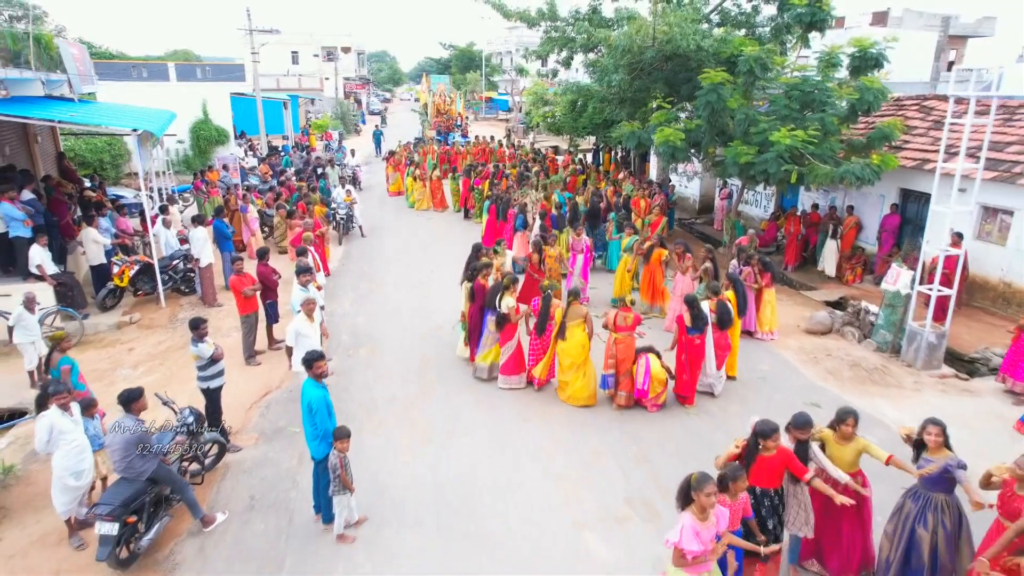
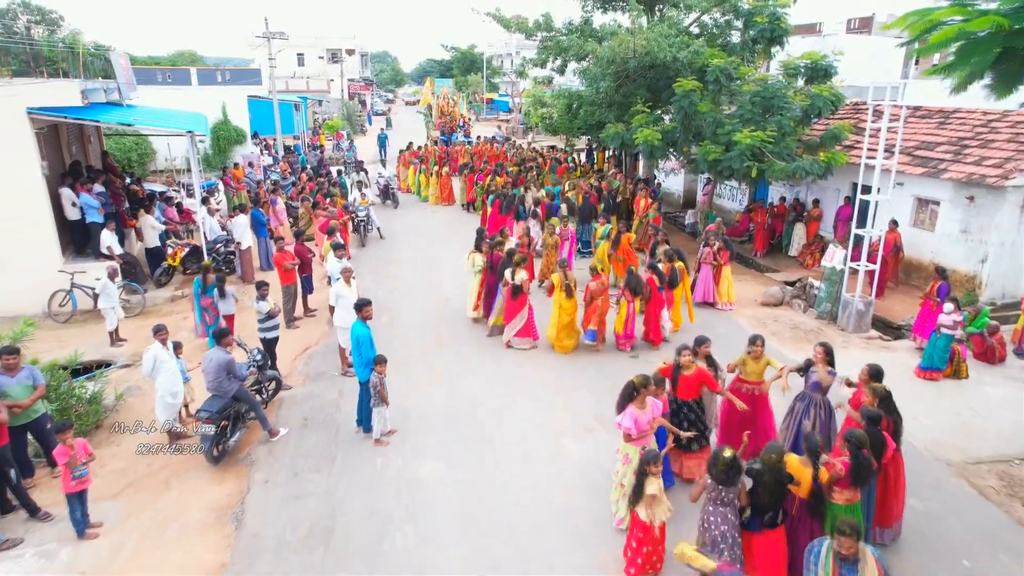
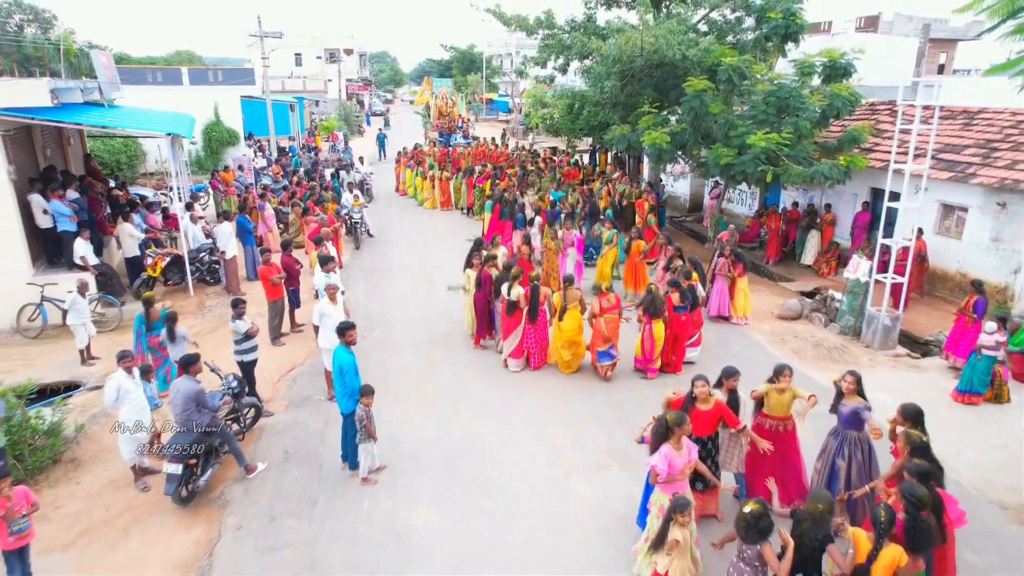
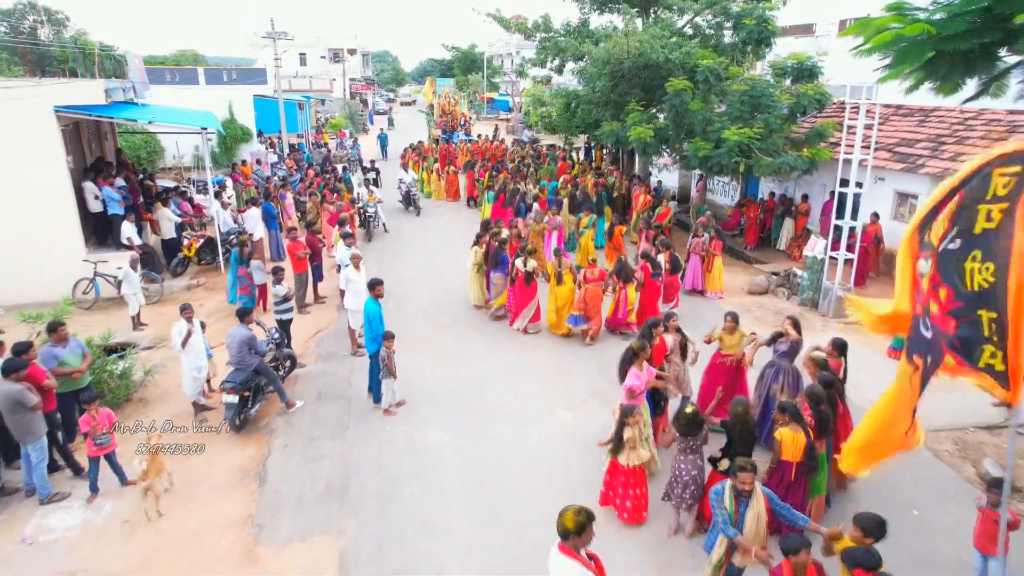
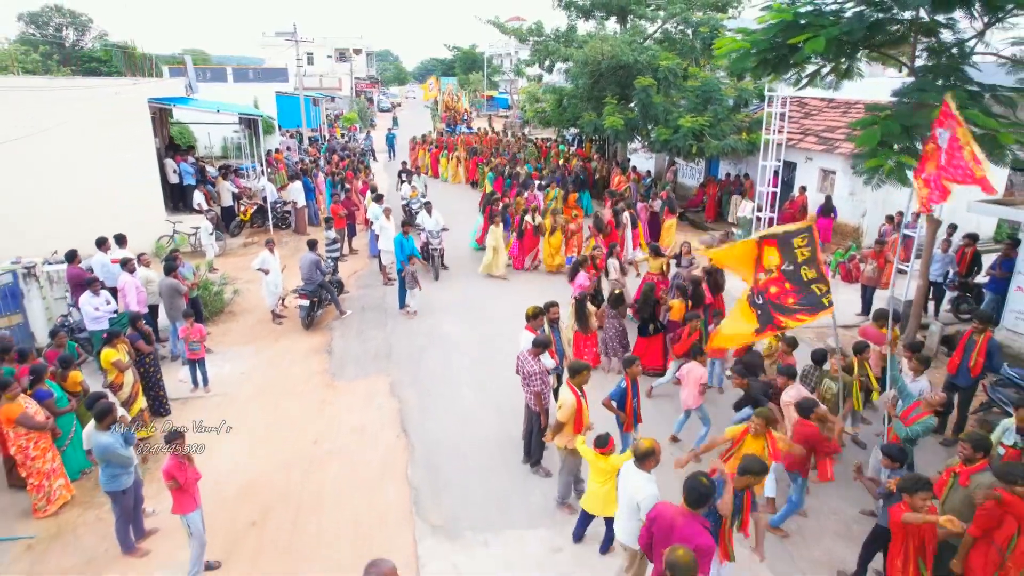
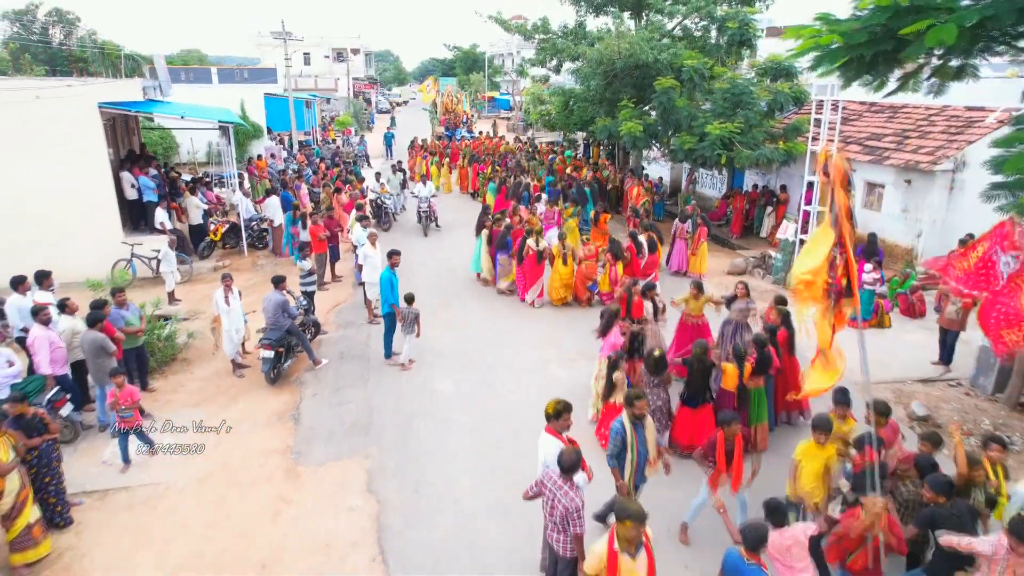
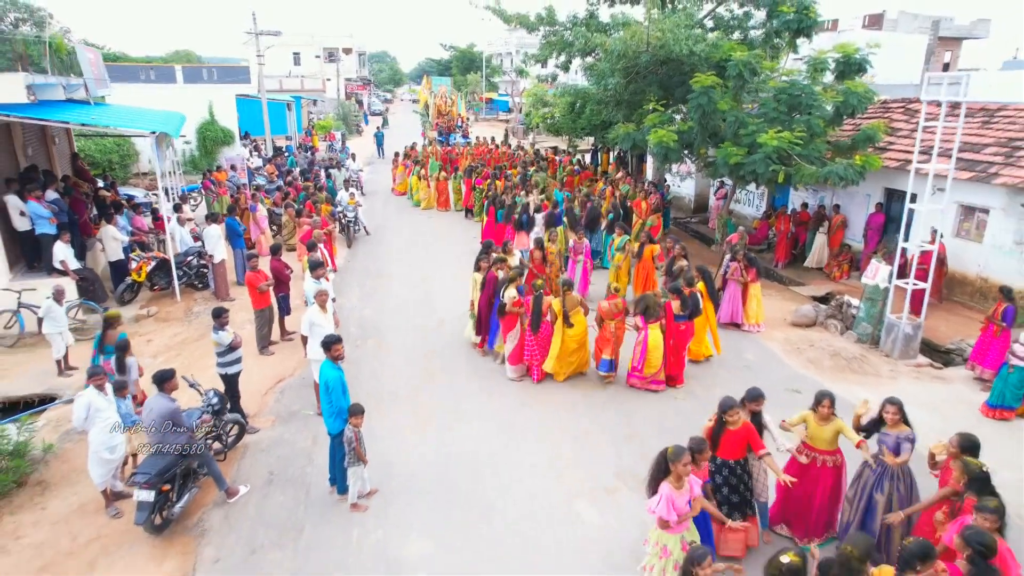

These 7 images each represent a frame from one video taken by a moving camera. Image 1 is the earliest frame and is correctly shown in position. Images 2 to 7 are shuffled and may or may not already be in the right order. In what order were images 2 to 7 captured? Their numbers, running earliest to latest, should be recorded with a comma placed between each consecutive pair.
7, 3, 2, 4, 6, 5
